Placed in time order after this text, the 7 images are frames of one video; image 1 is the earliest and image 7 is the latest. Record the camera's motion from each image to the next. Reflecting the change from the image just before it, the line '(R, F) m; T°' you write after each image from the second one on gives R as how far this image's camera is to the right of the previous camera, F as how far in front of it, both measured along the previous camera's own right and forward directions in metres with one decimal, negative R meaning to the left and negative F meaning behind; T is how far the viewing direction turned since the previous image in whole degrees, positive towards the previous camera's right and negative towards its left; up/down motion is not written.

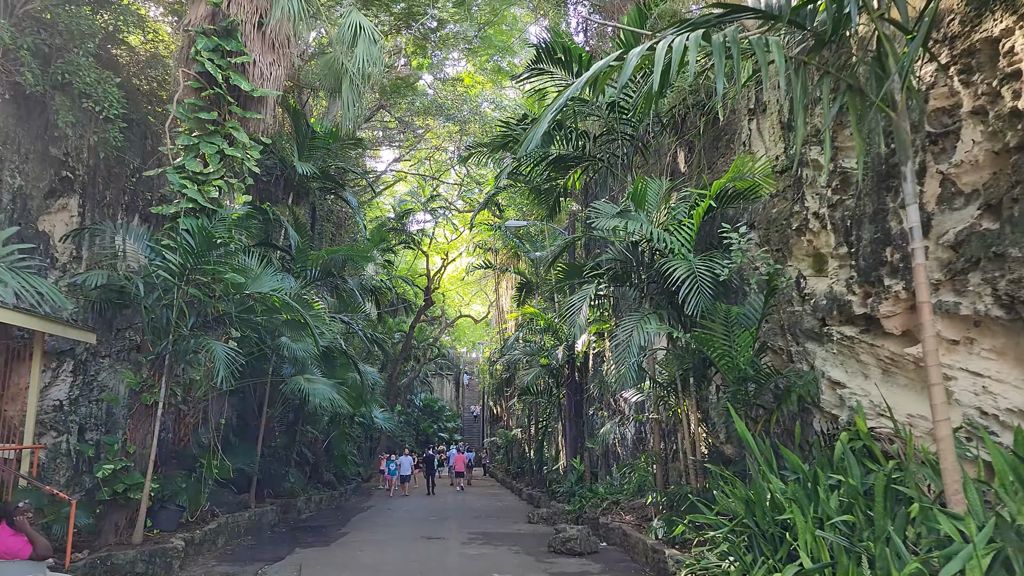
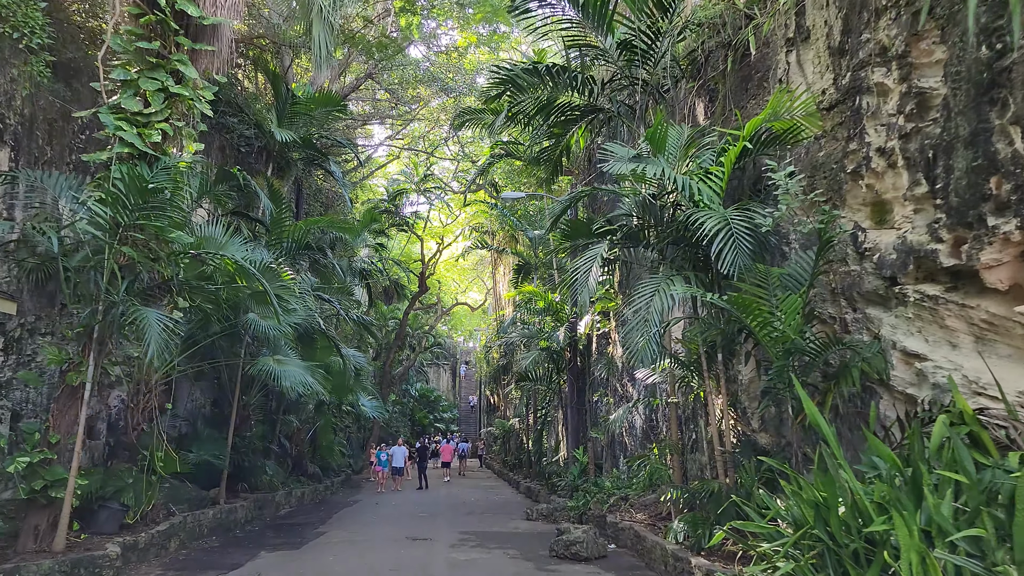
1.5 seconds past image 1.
(0.0, +1.1) m; 0°
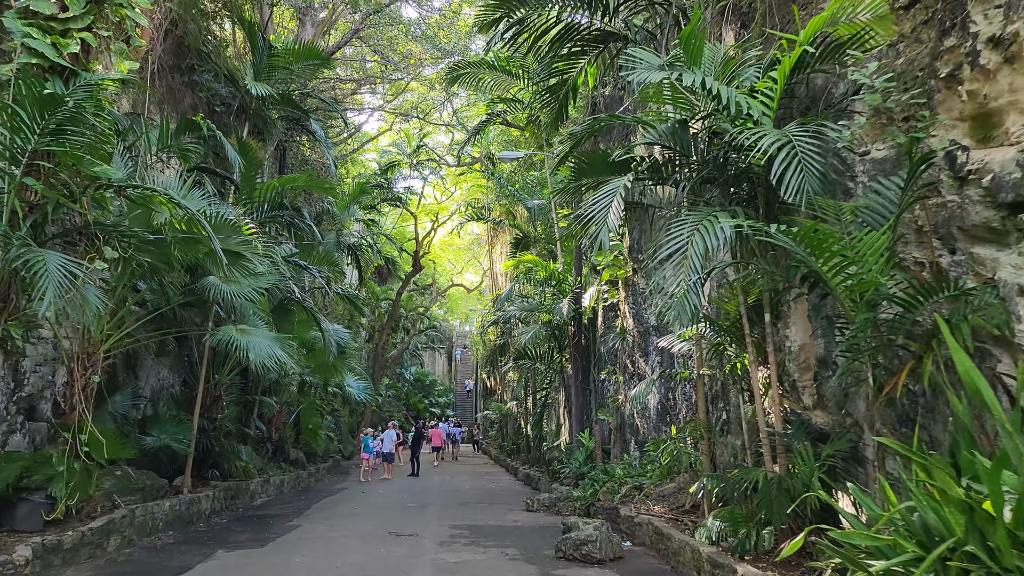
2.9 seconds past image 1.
(0.0, +1.1) m; 0°
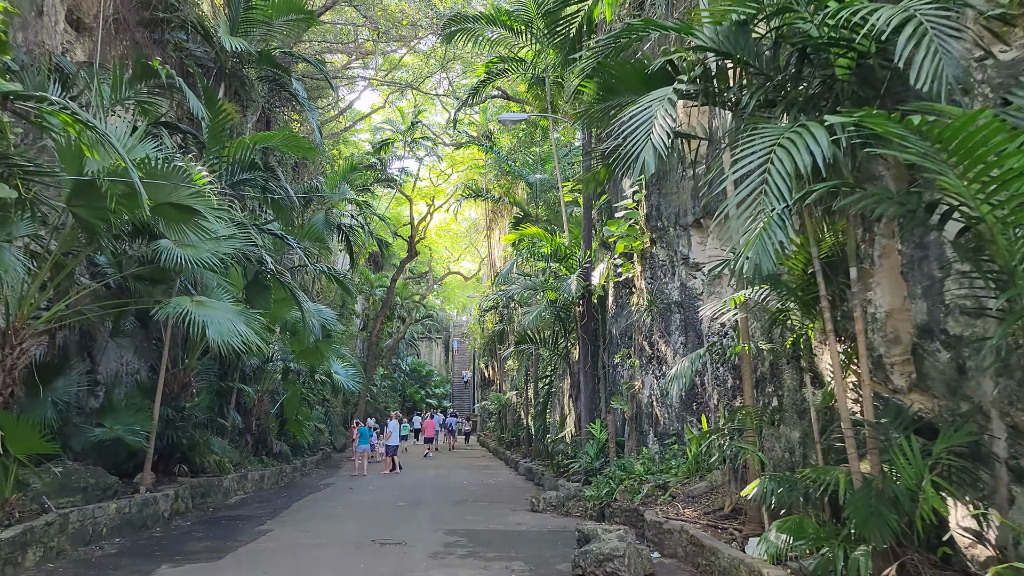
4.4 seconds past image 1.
(-0.1, +1.1) m; 0°
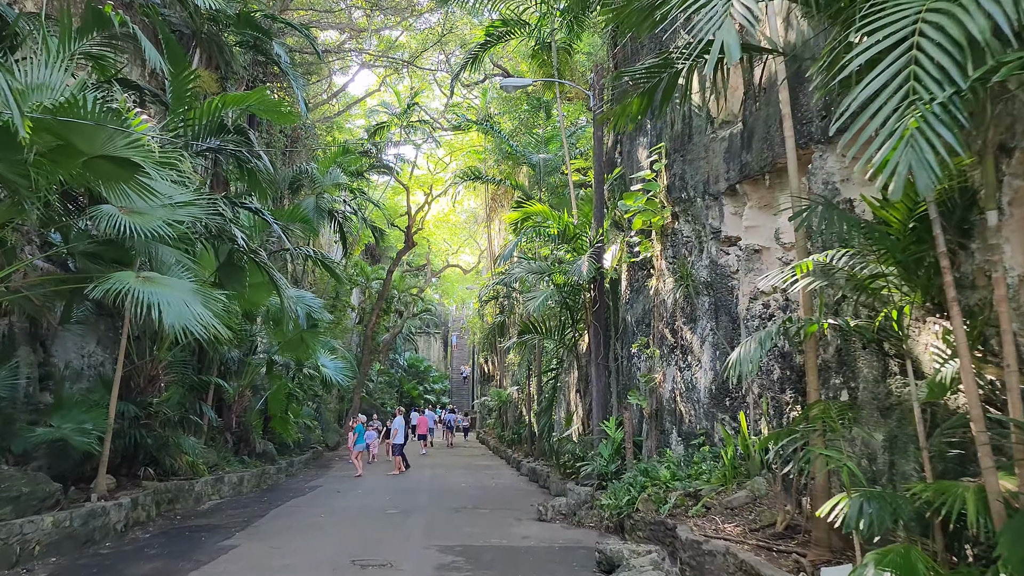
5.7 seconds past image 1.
(0.0, +1.0) m; 0°
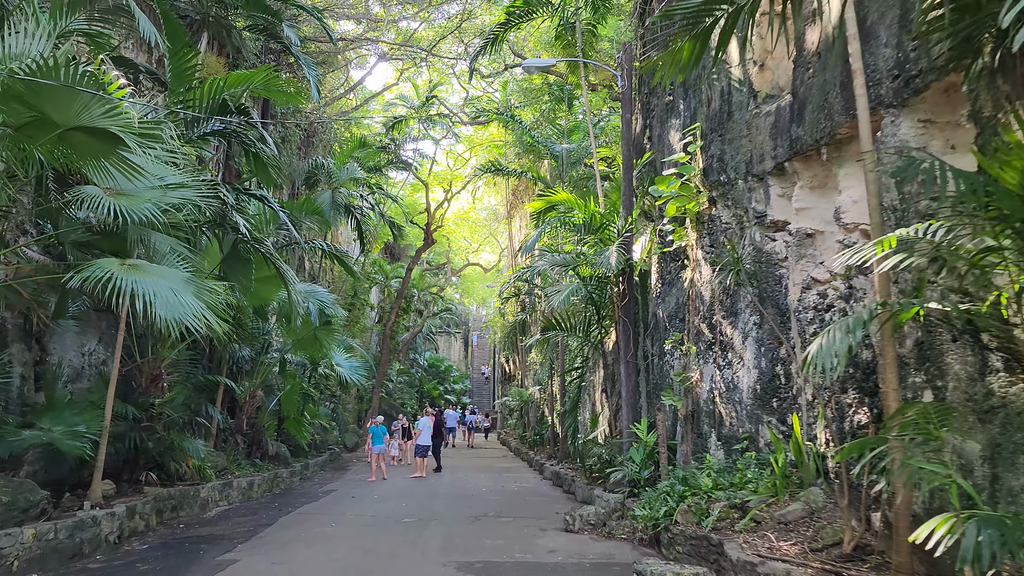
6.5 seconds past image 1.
(0.0, +0.6) m; -1°
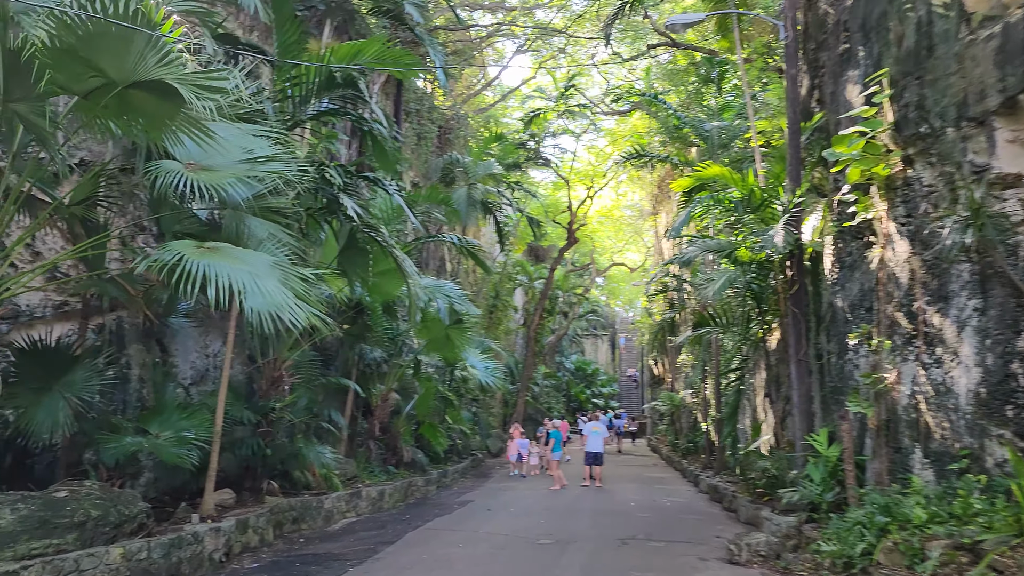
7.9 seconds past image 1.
(0.0, +1.0) m; -10°
